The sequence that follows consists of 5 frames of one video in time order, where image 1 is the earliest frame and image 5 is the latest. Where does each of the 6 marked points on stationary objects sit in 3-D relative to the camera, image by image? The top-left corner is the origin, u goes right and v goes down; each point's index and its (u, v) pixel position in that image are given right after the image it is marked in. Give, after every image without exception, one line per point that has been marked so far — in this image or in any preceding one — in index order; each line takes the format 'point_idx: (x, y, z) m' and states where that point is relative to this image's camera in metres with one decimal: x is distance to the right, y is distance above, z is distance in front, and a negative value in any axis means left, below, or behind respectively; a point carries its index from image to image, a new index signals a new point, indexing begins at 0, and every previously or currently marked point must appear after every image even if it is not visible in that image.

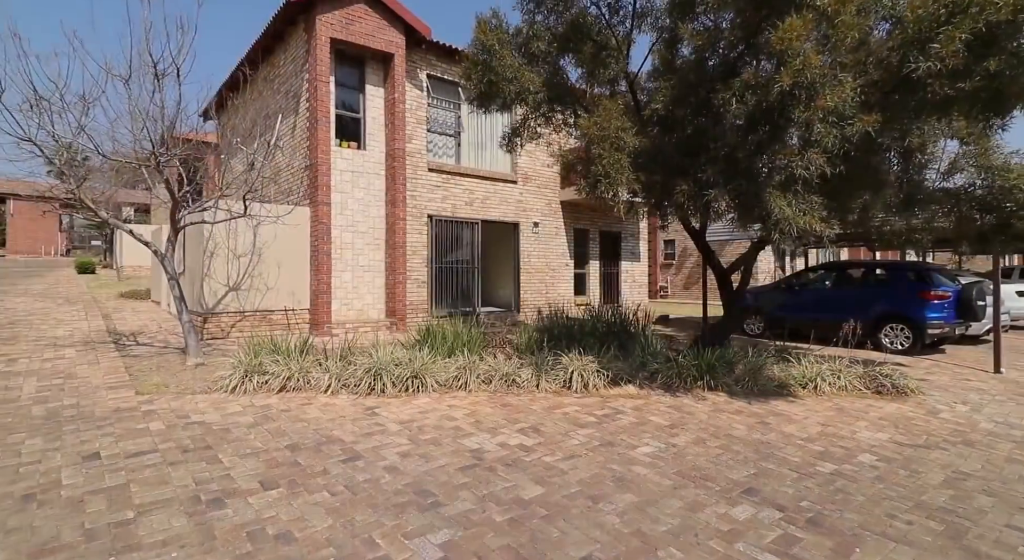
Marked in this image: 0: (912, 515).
0: (+2.7, -1.6, +3.8) m
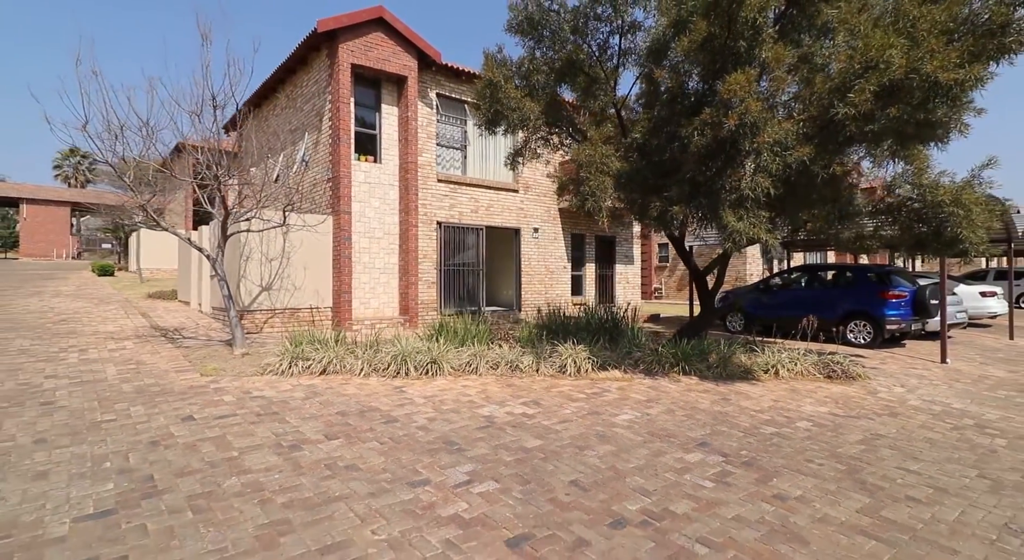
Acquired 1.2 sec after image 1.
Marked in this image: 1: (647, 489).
0: (+2.8, -1.6, +5.0) m
1: (+1.0, -1.5, +4.2) m
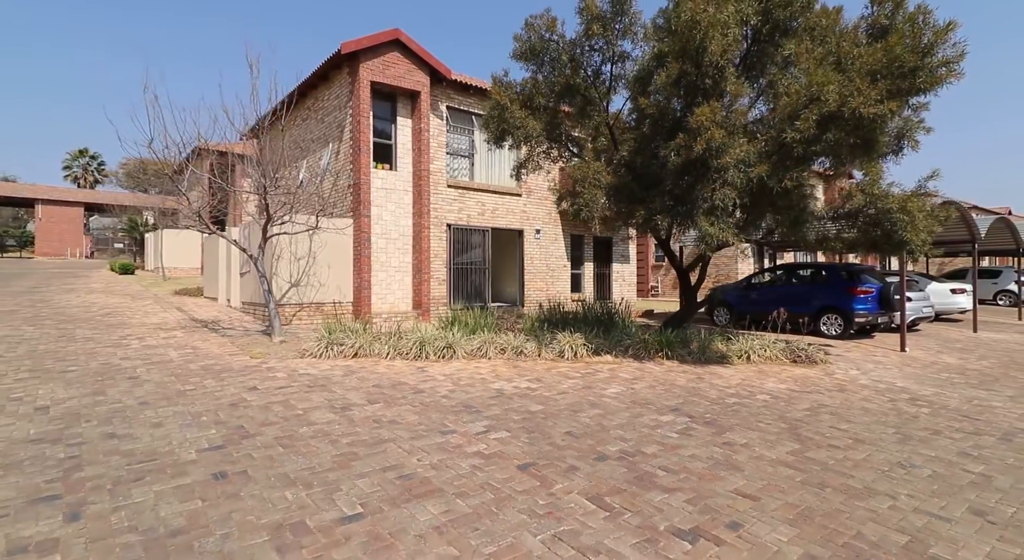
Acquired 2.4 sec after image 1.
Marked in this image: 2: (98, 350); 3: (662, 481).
0: (+2.8, -1.5, +6.2) m
1: (+1.1, -1.5, +5.4) m
2: (-6.3, -1.1, +8.7) m
3: (+1.1, -1.5, +4.3) m
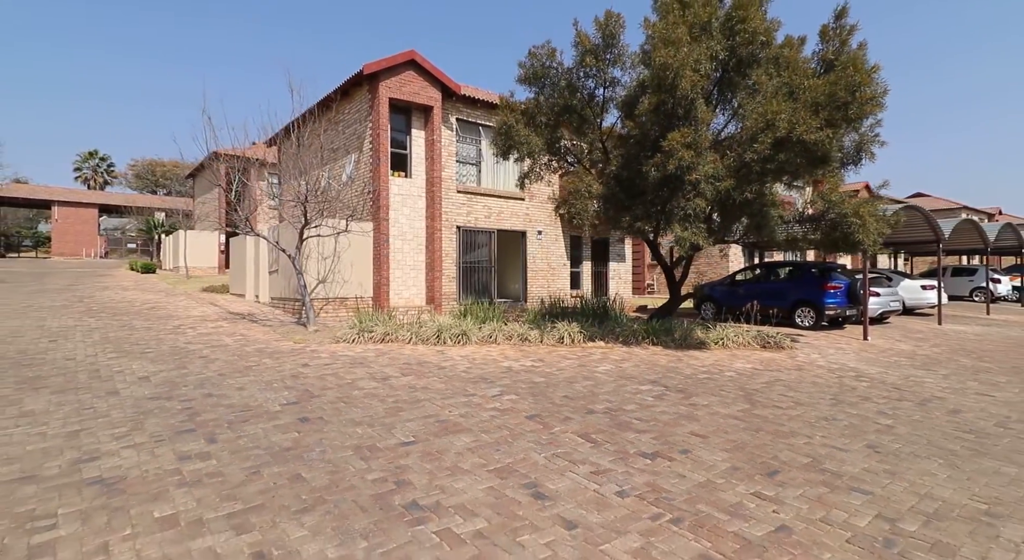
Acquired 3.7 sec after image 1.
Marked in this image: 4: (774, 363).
0: (+2.9, -1.5, +7.5) m
1: (+1.2, -1.4, +6.7) m
2: (-6.2, -1.0, +10.1) m
3: (+1.2, -1.5, +5.7) m
4: (+4.4, -1.4, +9.6) m
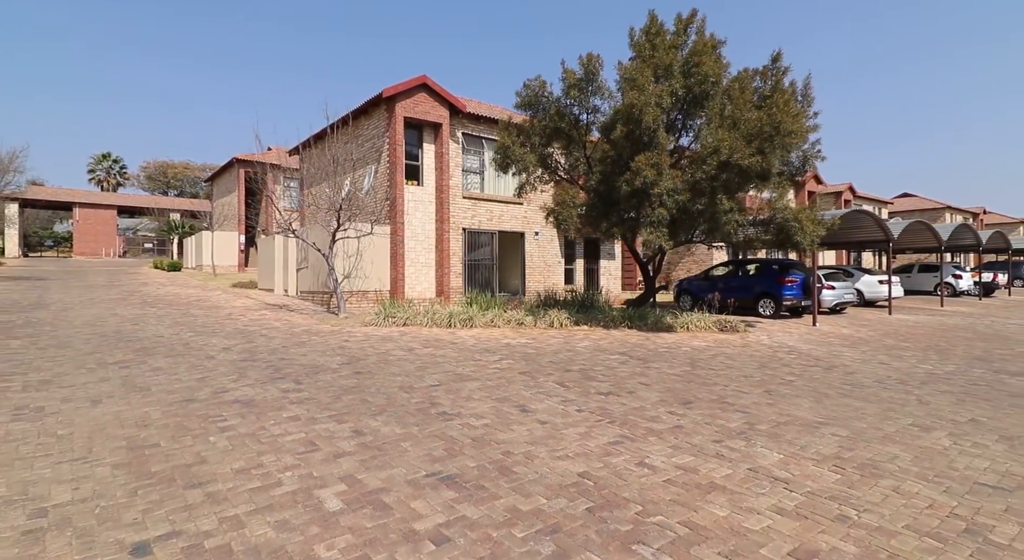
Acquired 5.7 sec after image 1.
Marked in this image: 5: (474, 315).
0: (+2.9, -1.3, +9.6) m
1: (+1.1, -1.3, +8.8) m
2: (-6.2, -0.9, +12.2) m
3: (+1.2, -1.4, +7.8) m
4: (+4.4, -1.3, +11.6) m
5: (-0.8, -0.8, +12.5) m
